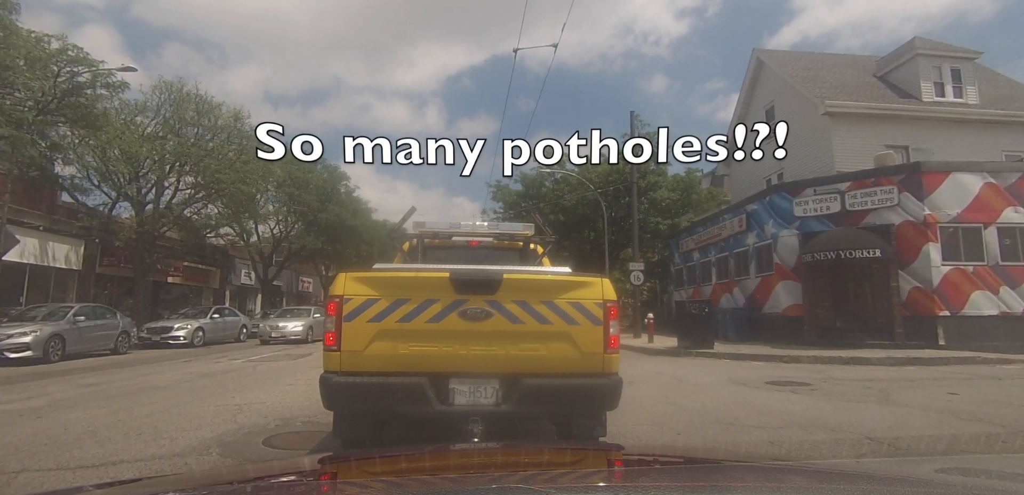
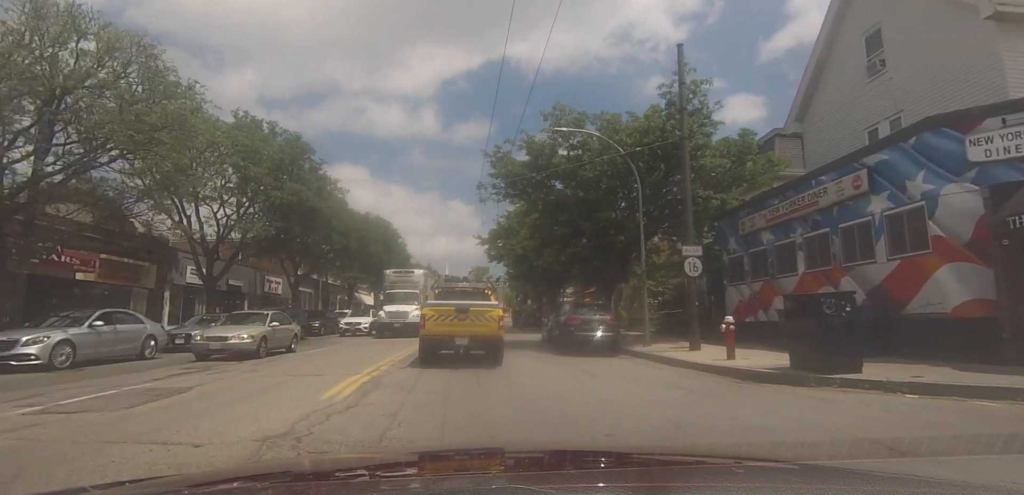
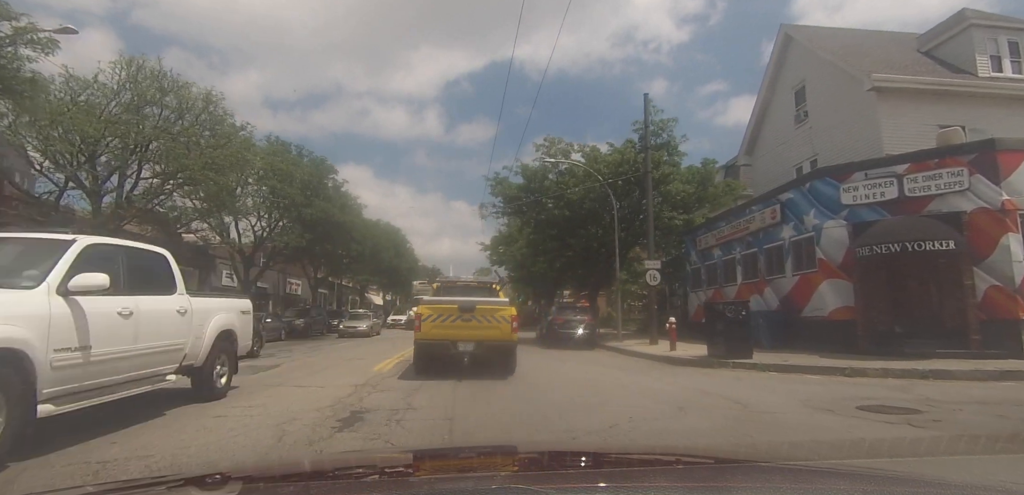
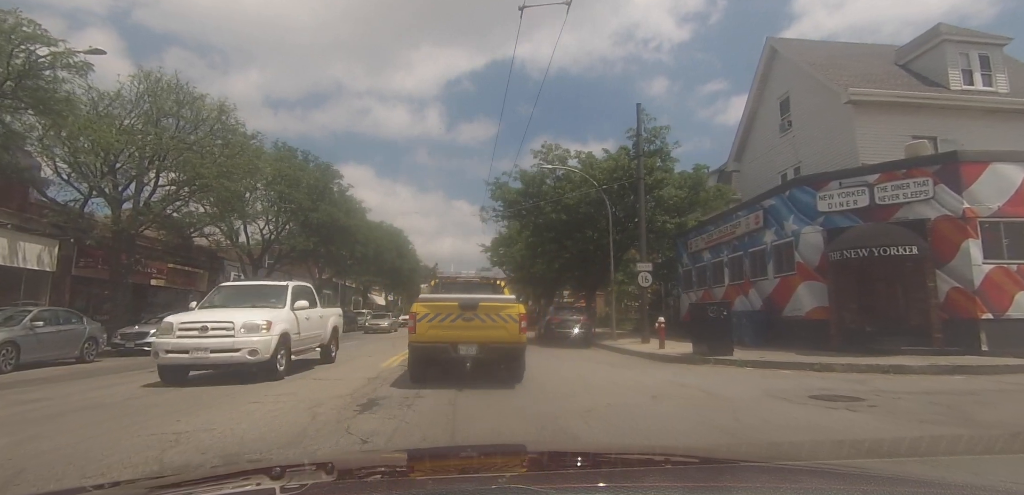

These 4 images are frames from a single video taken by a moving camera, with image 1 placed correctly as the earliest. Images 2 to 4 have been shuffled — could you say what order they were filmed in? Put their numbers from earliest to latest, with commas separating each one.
4, 3, 2
